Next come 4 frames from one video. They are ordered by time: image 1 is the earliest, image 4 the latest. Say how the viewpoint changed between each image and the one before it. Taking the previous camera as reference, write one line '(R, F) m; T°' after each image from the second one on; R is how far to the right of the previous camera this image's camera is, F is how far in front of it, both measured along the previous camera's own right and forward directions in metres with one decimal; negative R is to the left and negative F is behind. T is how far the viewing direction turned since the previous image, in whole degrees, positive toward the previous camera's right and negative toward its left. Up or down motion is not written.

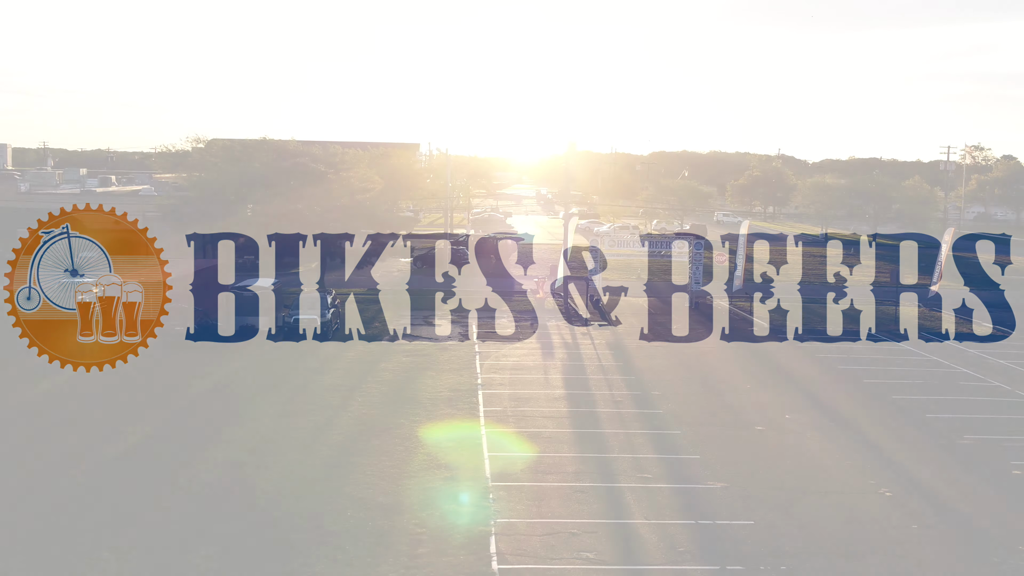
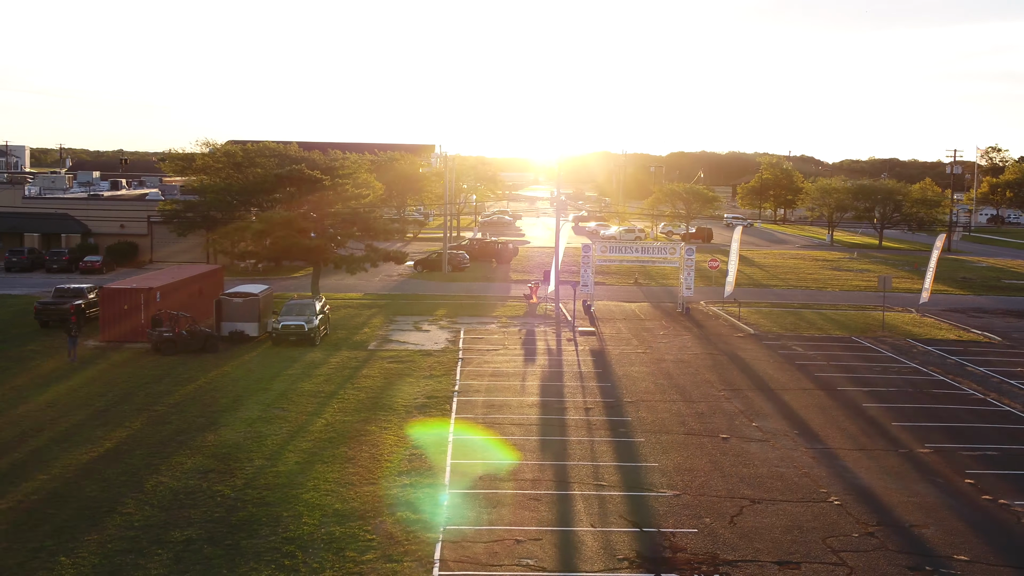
(+0.8, -0.4) m; -1°
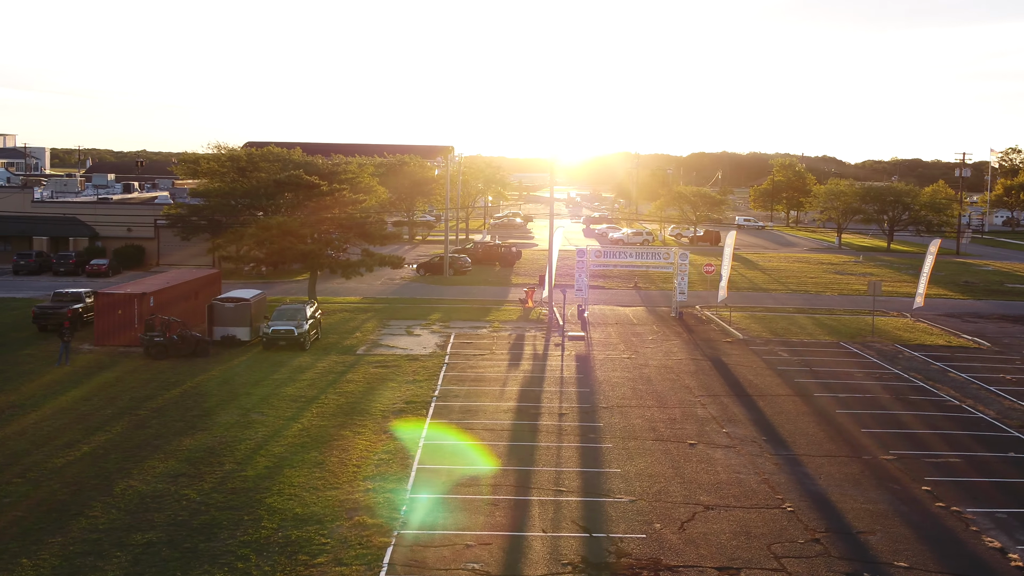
(+0.8, -0.4) m; -1°
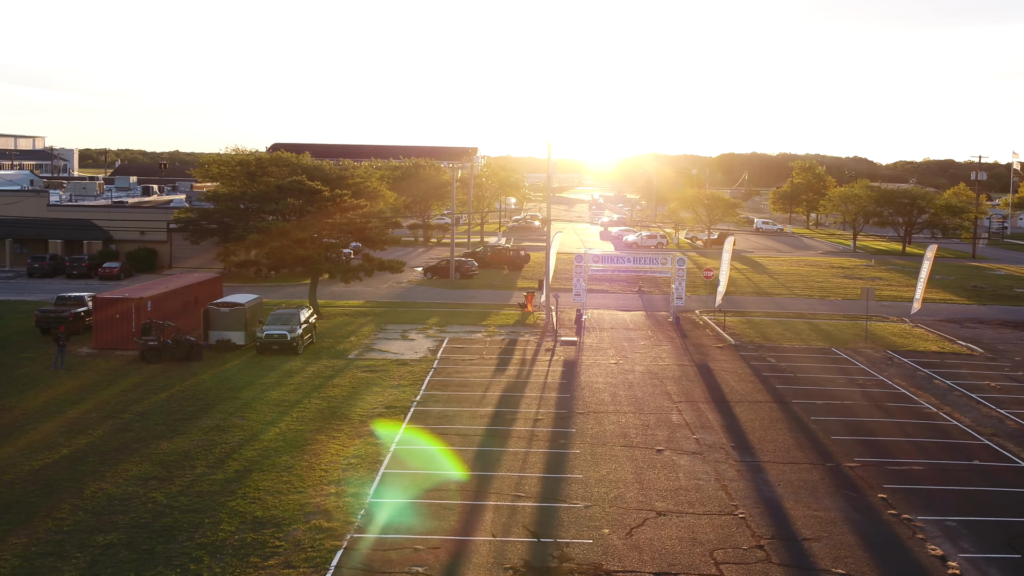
(+1.0, -0.4) m; -1°
